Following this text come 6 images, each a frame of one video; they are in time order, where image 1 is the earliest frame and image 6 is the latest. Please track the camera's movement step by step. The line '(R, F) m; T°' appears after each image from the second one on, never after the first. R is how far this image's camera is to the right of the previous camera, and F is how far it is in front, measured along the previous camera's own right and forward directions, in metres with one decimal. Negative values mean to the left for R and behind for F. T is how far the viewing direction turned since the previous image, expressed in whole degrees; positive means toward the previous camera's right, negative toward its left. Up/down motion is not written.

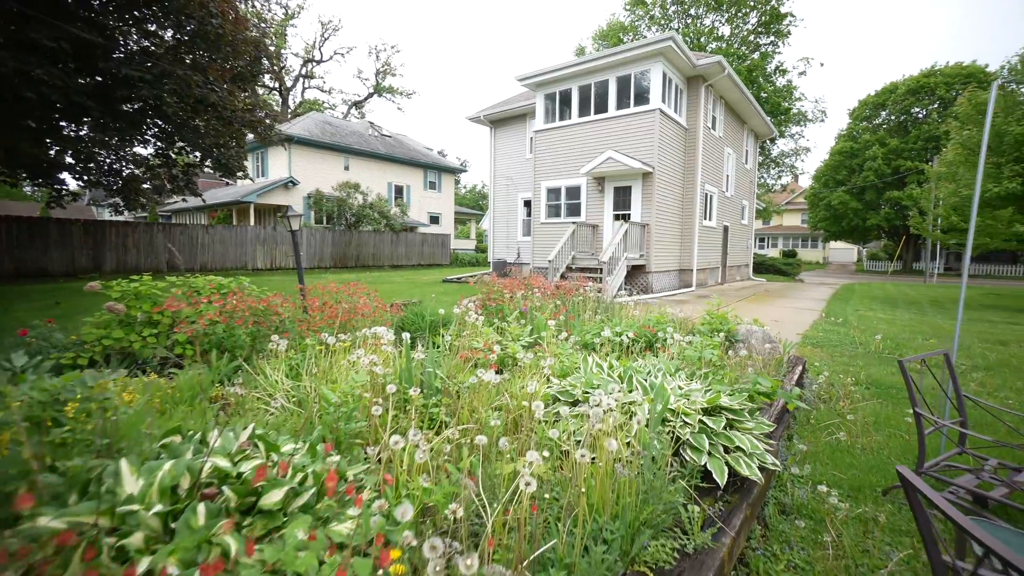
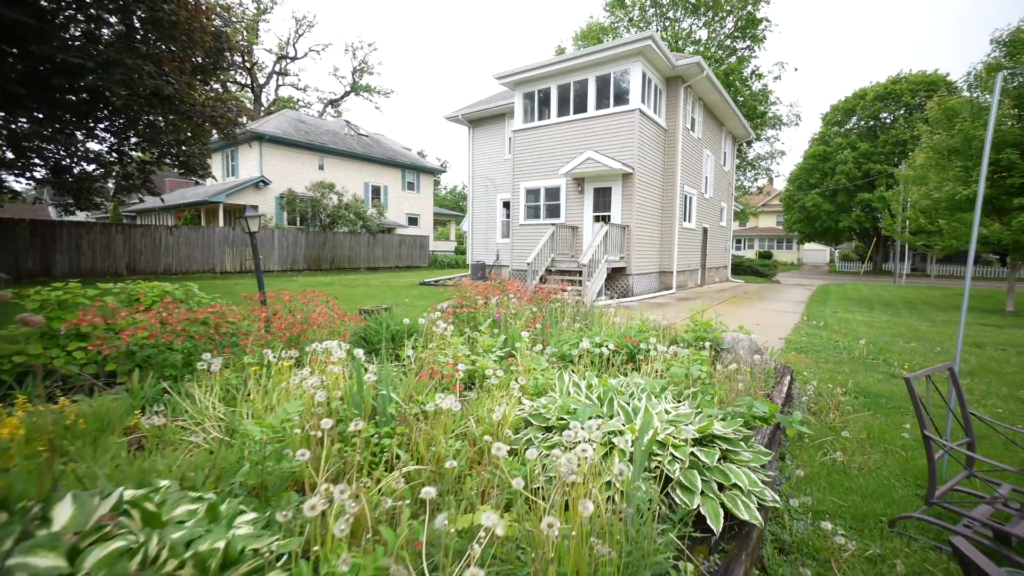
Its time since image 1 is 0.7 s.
(+0.1, +0.3) m; +2°
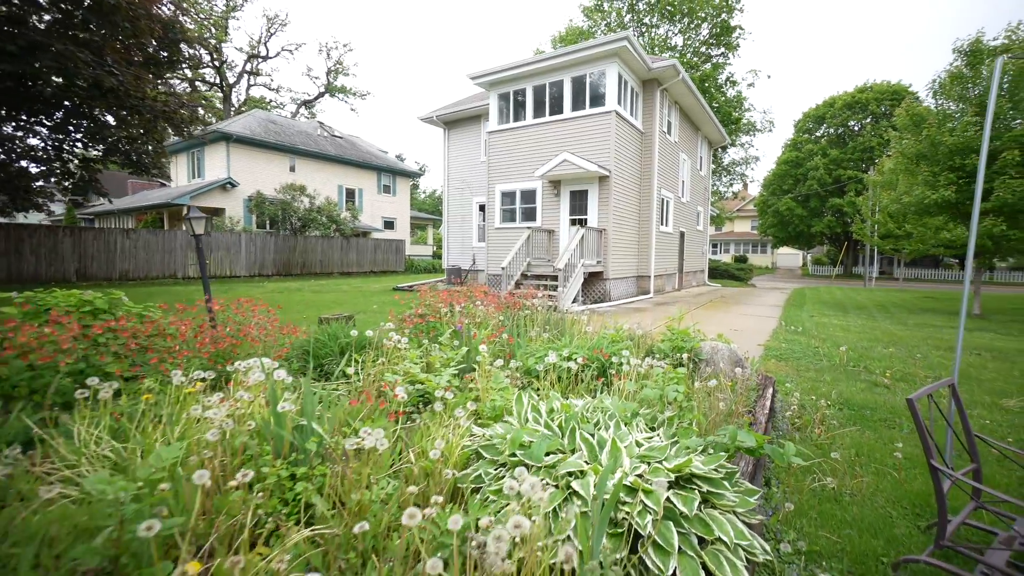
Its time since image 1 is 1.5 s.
(+0.1, +0.3) m; +2°
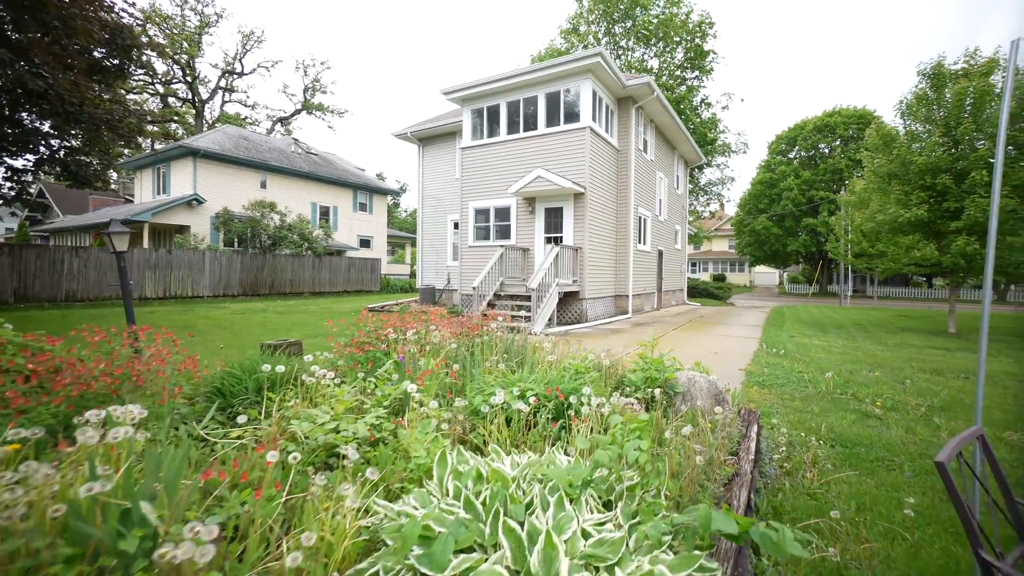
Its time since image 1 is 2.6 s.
(+0.2, +0.4) m; +2°
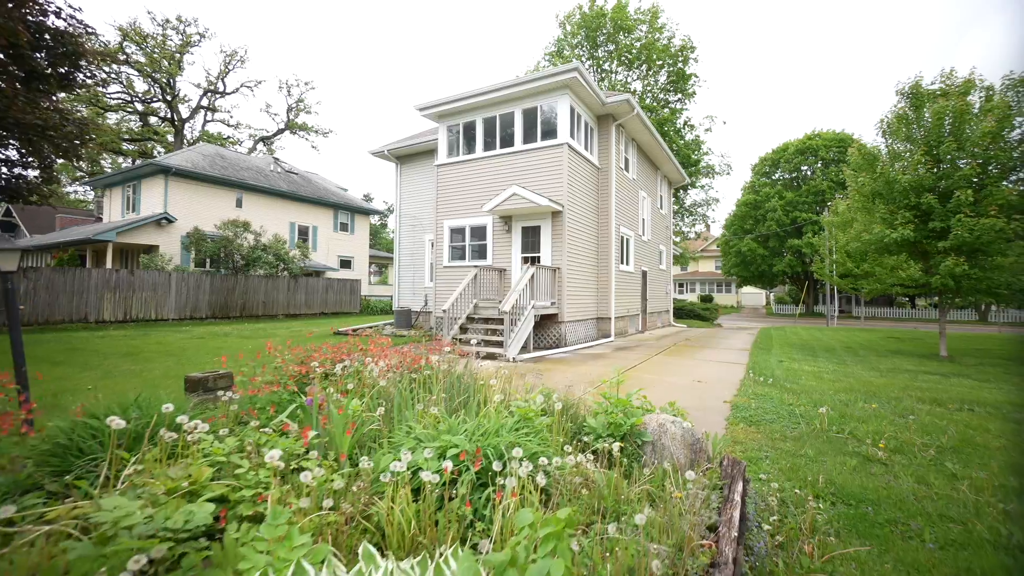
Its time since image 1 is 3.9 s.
(+0.3, +0.5) m; +1°
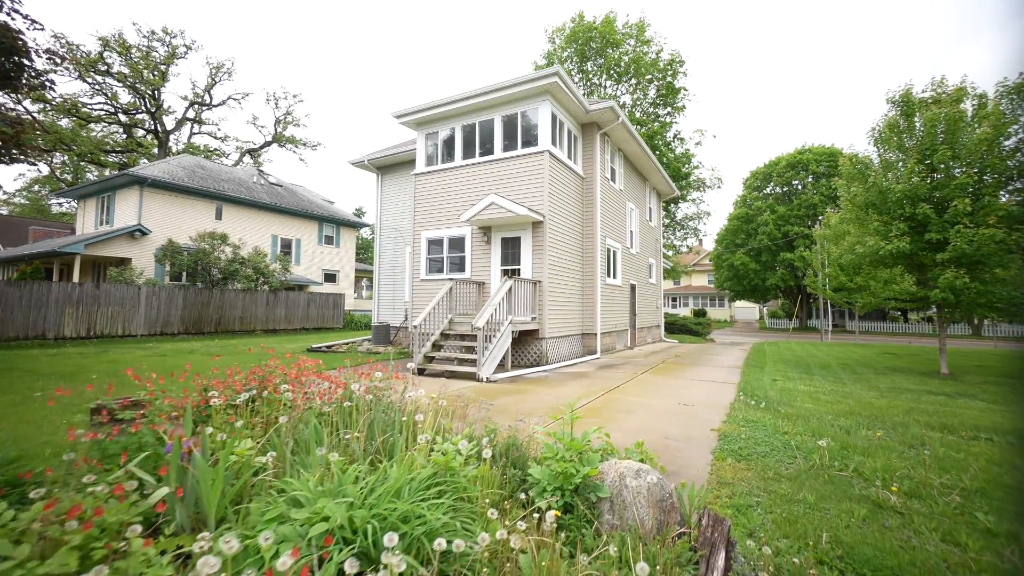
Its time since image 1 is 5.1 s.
(+0.3, +0.5) m; +1°
